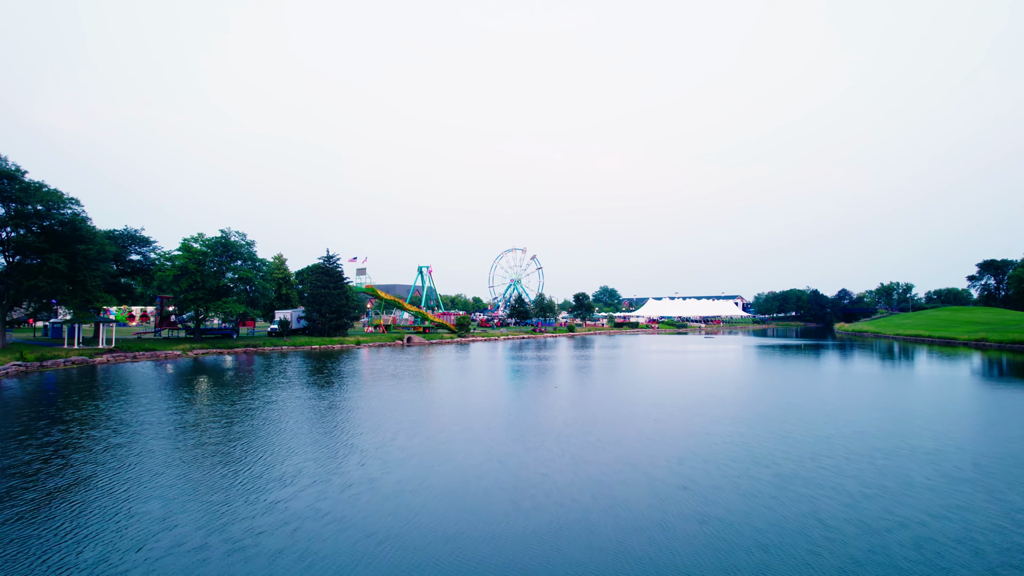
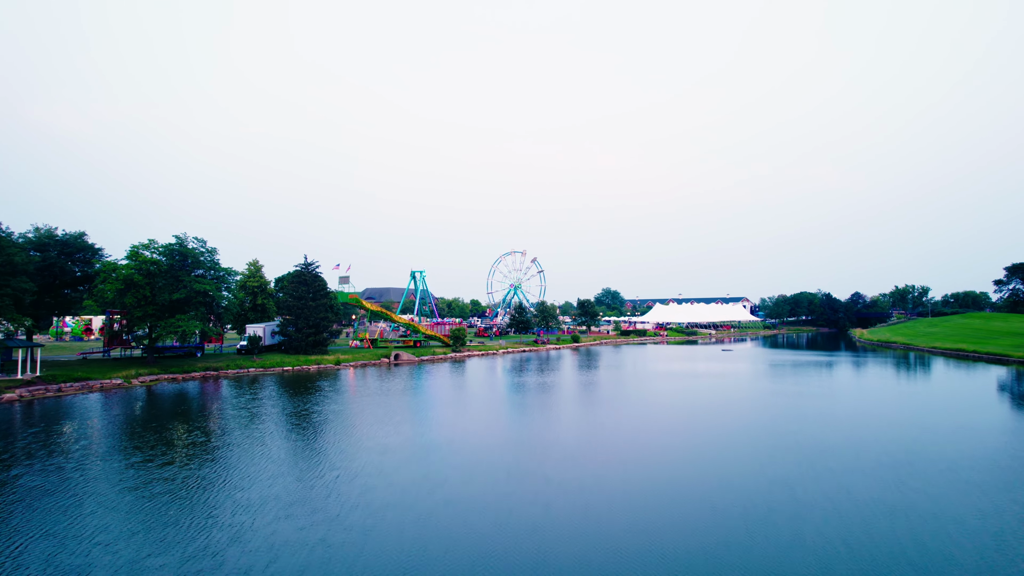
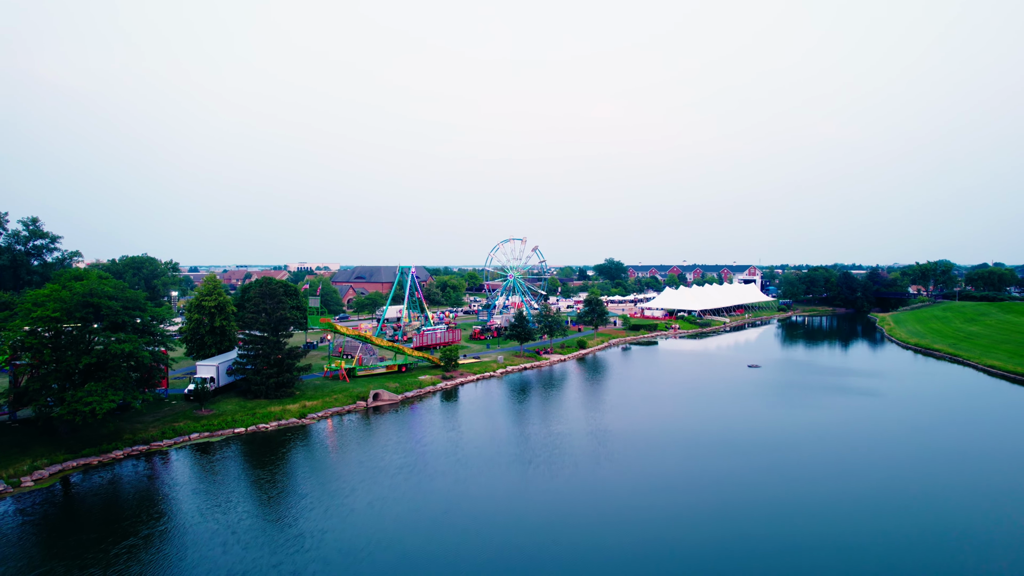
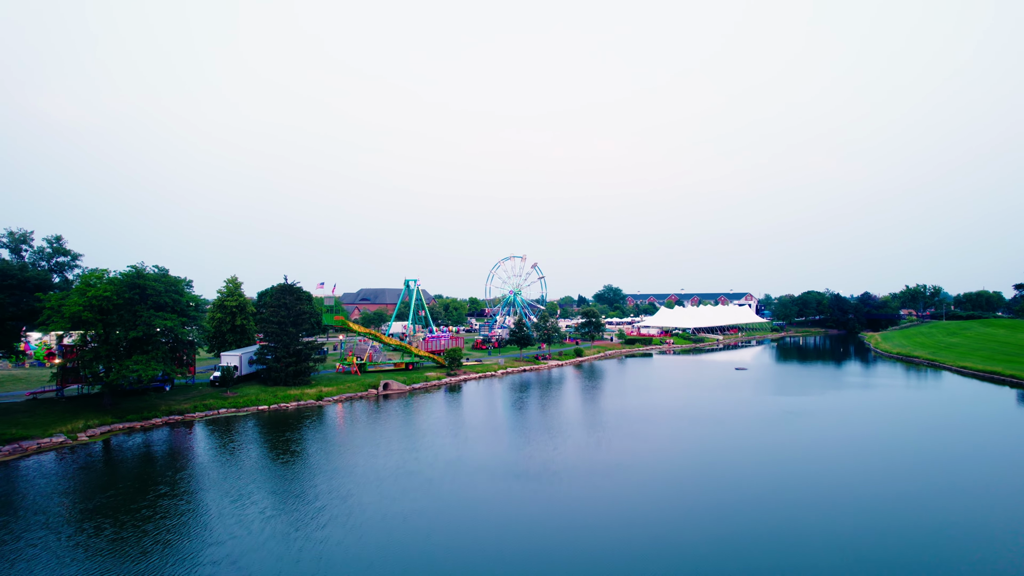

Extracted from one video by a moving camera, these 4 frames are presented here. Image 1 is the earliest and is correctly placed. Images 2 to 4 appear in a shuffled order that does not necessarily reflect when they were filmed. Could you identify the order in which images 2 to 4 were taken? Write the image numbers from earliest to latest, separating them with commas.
2, 4, 3
